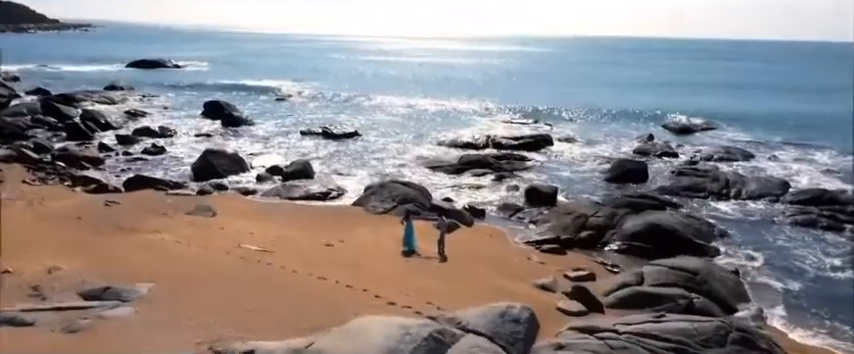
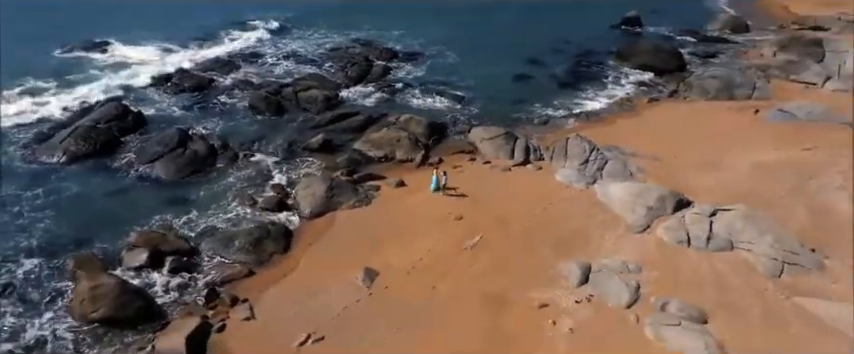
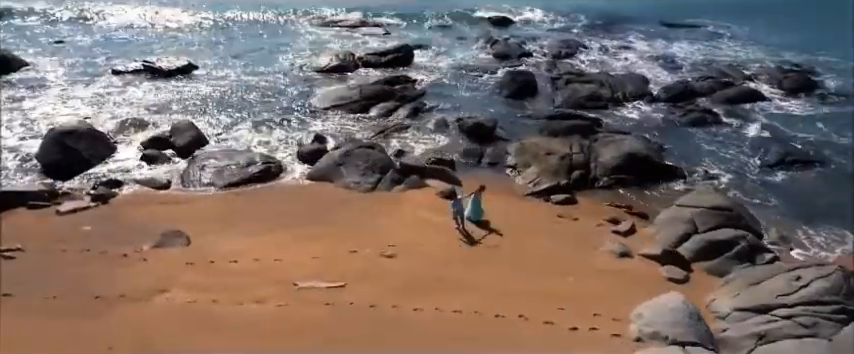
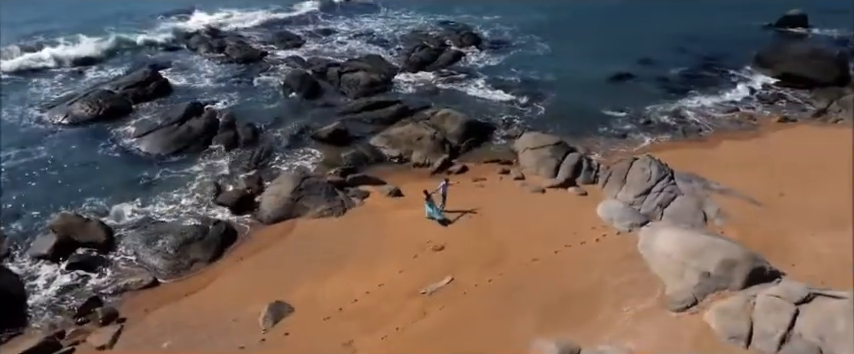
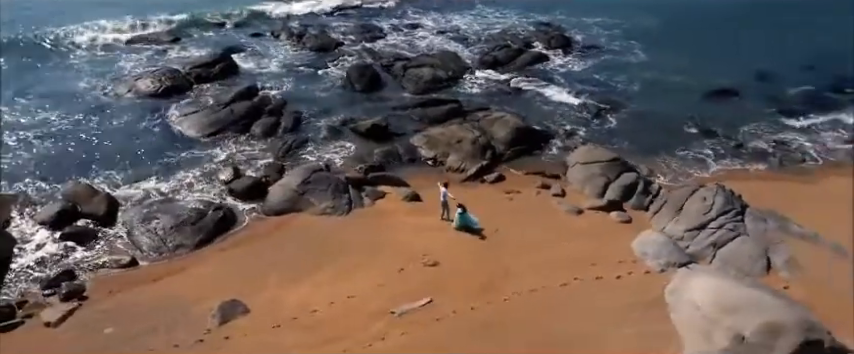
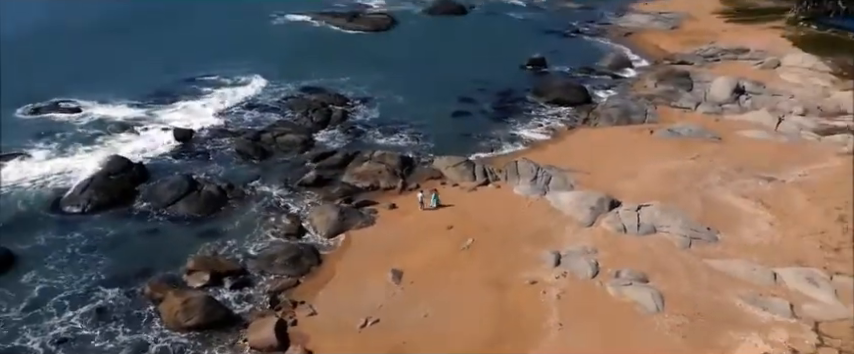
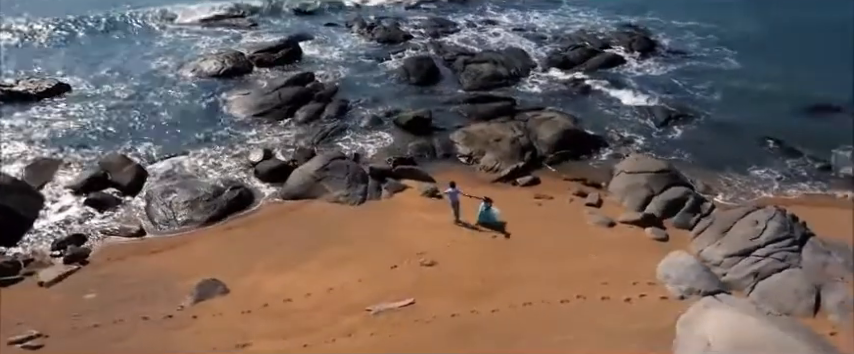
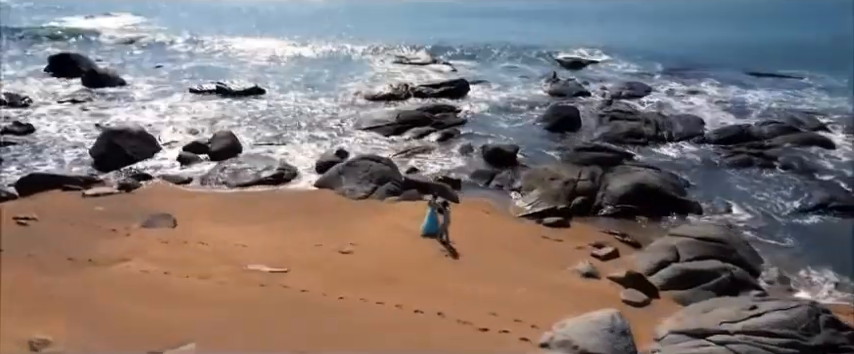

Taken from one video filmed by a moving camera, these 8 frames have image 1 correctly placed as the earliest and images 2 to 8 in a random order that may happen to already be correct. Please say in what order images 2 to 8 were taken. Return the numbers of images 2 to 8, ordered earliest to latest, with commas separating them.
8, 3, 7, 5, 4, 2, 6
